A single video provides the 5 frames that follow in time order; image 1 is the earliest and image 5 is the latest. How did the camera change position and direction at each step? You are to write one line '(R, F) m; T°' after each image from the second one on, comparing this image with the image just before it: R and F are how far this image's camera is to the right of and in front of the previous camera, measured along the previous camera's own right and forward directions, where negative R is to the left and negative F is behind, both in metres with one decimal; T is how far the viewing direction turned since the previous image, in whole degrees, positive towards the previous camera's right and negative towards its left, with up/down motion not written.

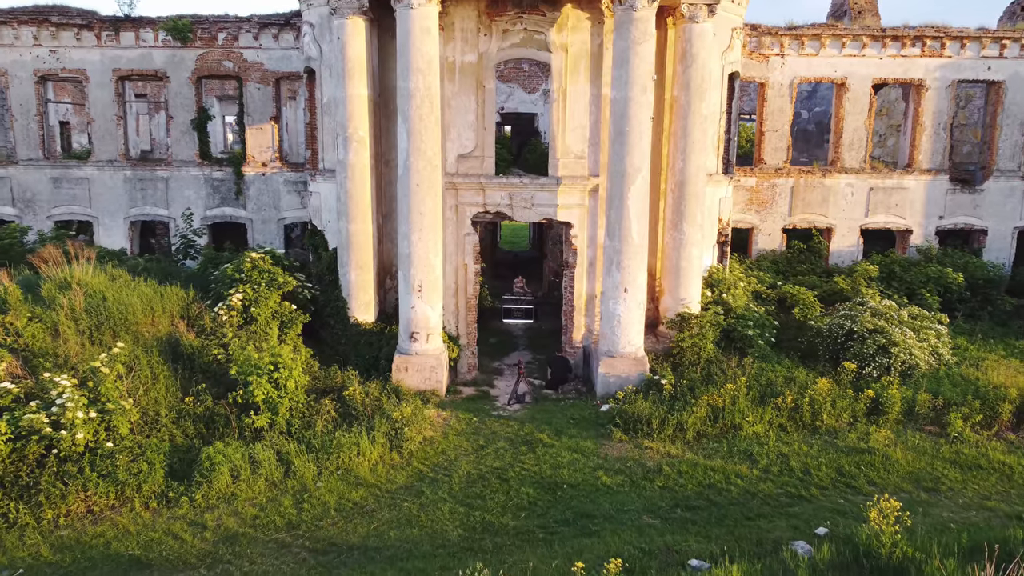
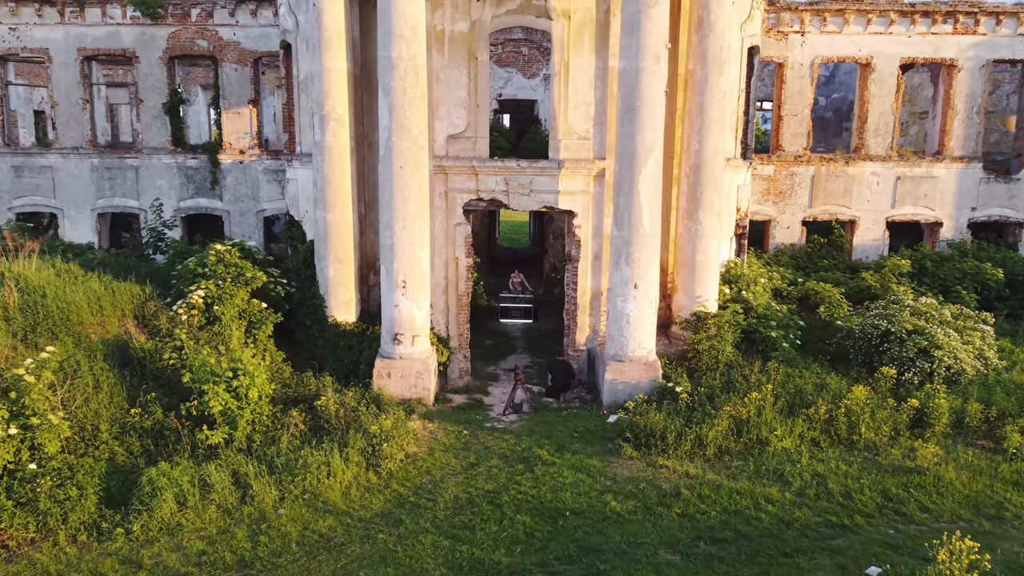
(+0.1, +1.2) m; 0°
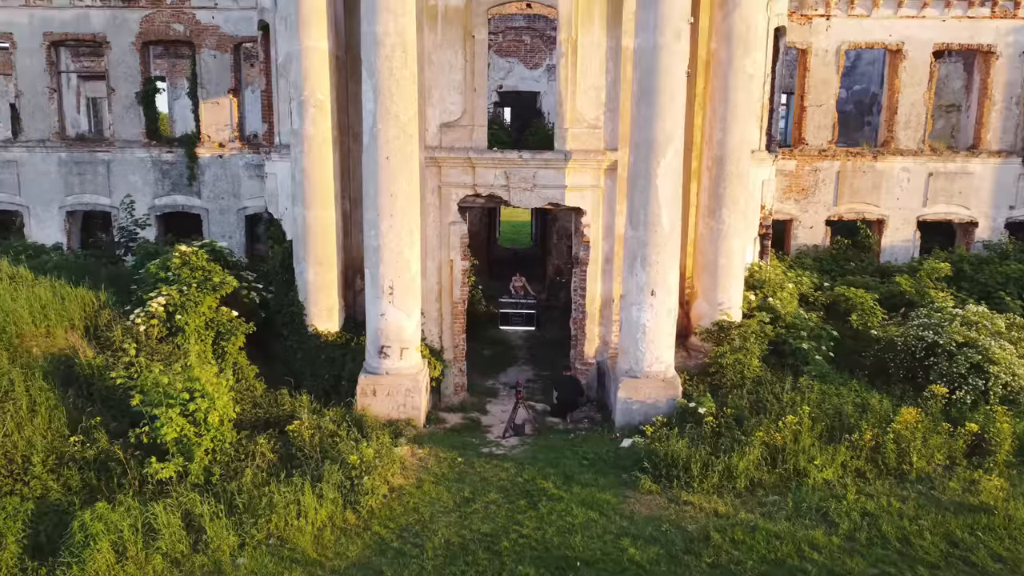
(0.0, +1.1) m; 0°
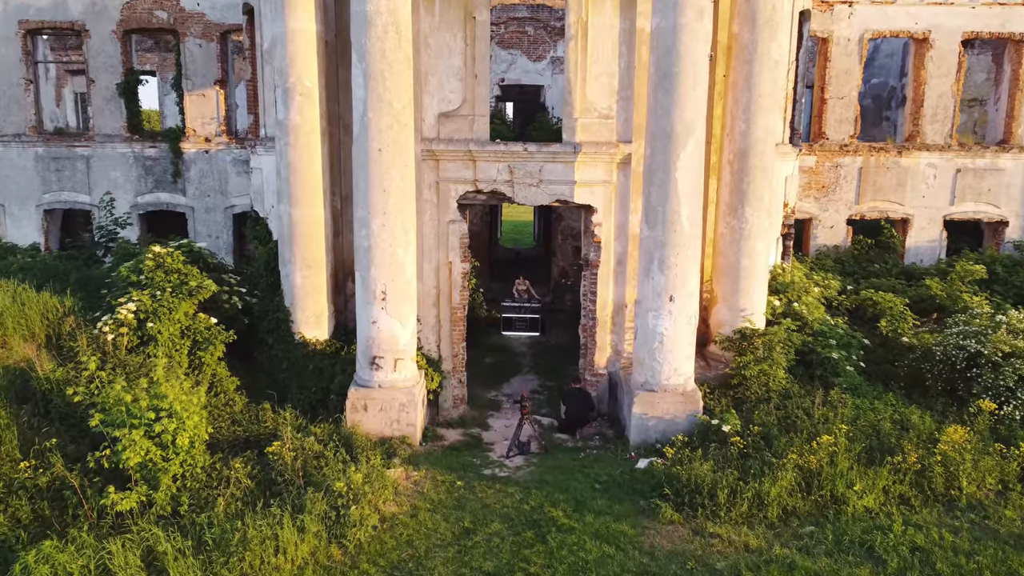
(0.0, +0.8) m; 0°
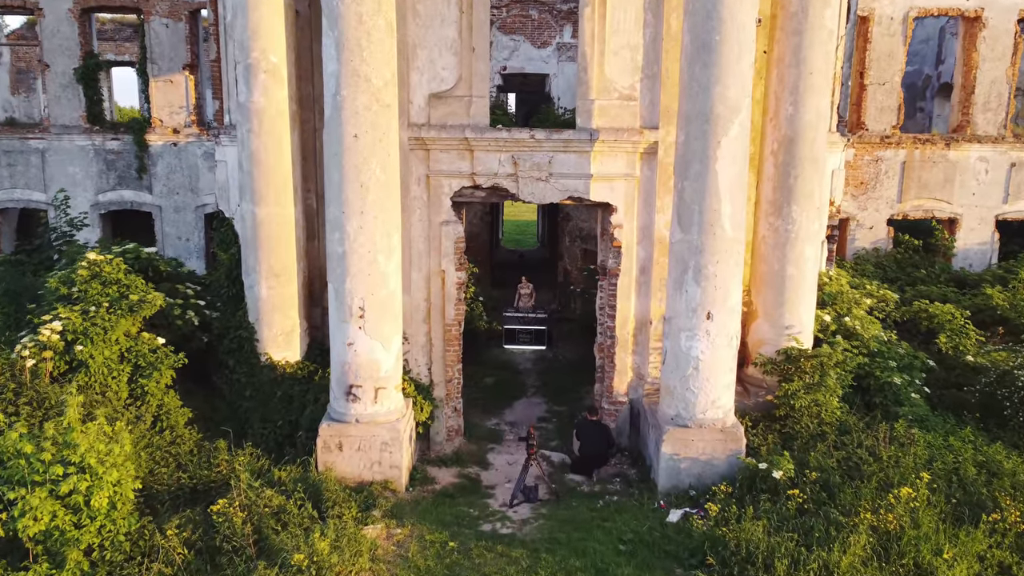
(0.0, +1.3) m; 0°
